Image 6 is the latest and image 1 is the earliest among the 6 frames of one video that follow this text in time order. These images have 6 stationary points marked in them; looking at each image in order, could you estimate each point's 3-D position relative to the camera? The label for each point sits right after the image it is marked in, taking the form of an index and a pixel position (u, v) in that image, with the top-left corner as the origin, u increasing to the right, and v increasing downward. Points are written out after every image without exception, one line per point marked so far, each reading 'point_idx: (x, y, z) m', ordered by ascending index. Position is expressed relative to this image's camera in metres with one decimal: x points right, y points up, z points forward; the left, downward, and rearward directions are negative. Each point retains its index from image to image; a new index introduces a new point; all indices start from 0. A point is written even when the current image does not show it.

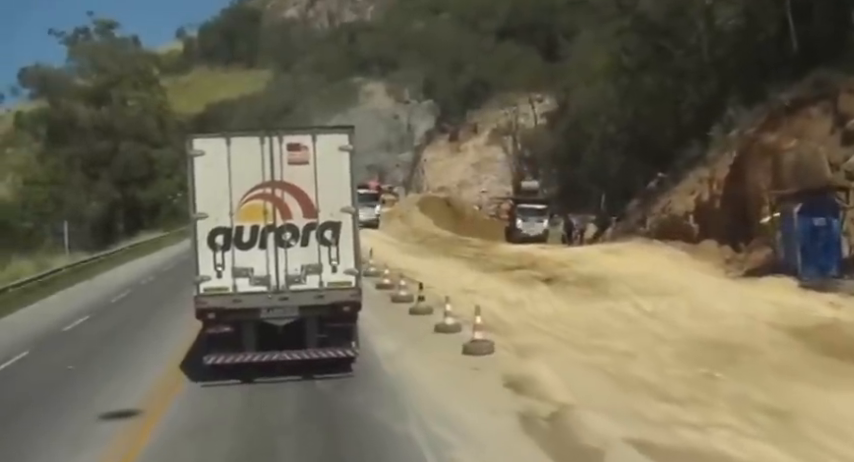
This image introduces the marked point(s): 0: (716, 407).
0: (+3.9, -2.4, +13.4) m
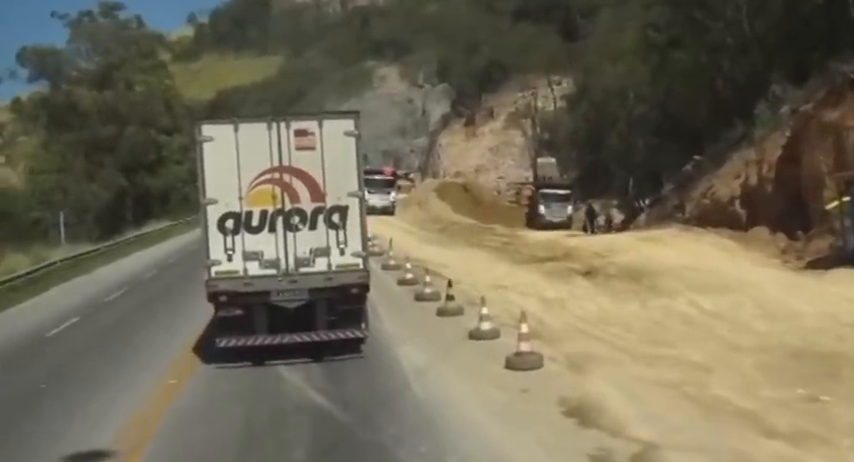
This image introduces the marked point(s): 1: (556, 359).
0: (+4.4, -2.3, +10.6) m
1: (+2.1, -2.0, +15.8) m
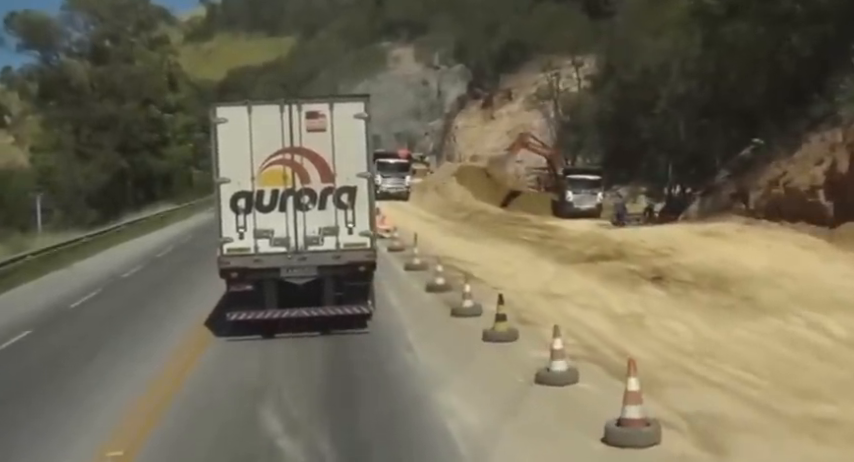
0: (+5.0, -2.5, +5.7) m
1: (+2.7, -2.1, +10.9) m
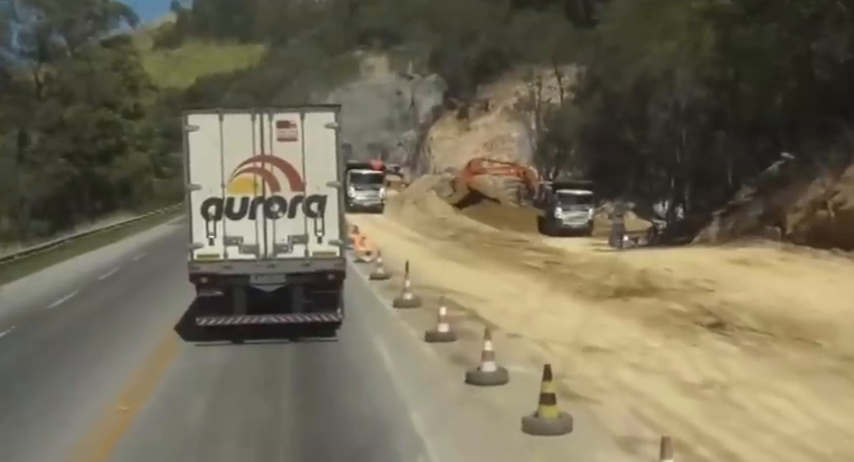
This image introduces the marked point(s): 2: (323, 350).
0: (+5.5, -2.9, +0.8) m
1: (+3.1, -2.6, +5.9) m
2: (-1.8, -2.0, +17.4) m
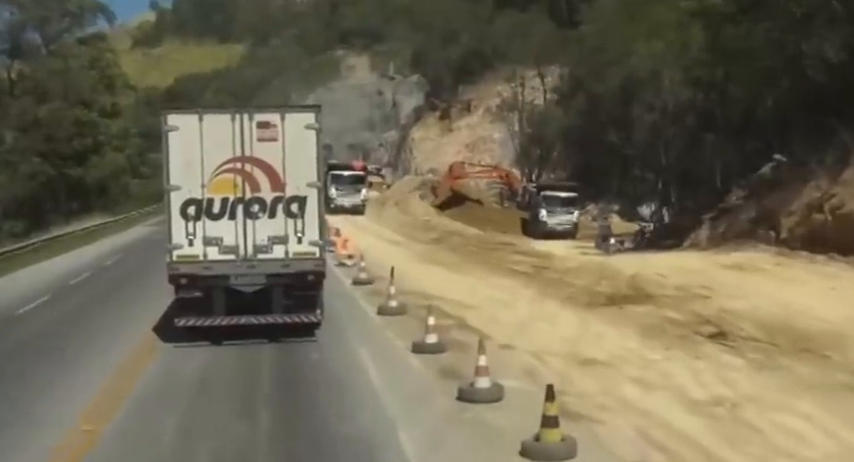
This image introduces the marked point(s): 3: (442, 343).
0: (+5.6, -3.0, -0.1) m
1: (+3.1, -2.7, +5.0) m
2: (-2.1, -2.1, +16.4) m
3: (+0.3, -1.9, +16.7) m
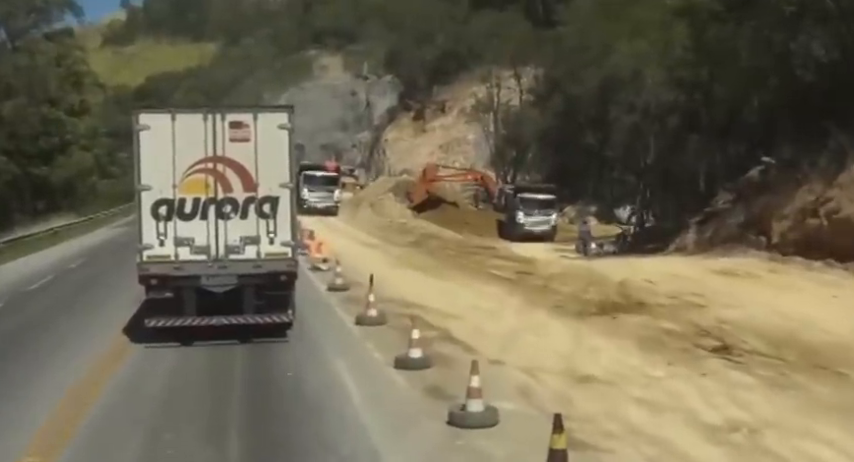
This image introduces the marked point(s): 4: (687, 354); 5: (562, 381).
0: (+5.8, -3.1, -1.2) m
1: (+3.1, -2.8, +3.8) m
2: (-2.3, -2.2, +15.0) m
3: (0.0, -2.0, +15.4) m
4: (+4.3, -2.0, +16.1) m
5: (+2.0, -2.2, +14.4) m
